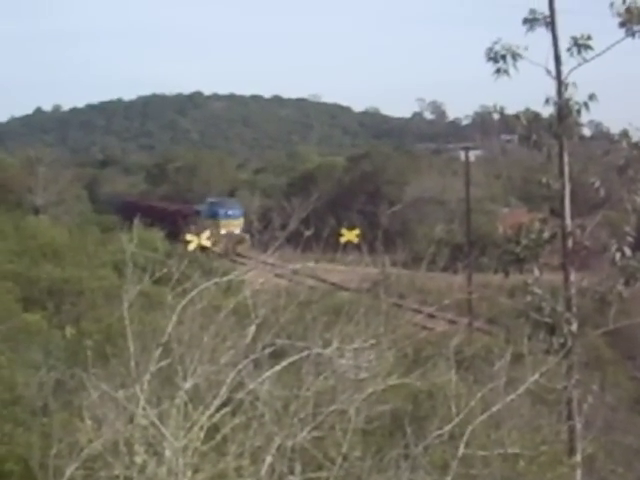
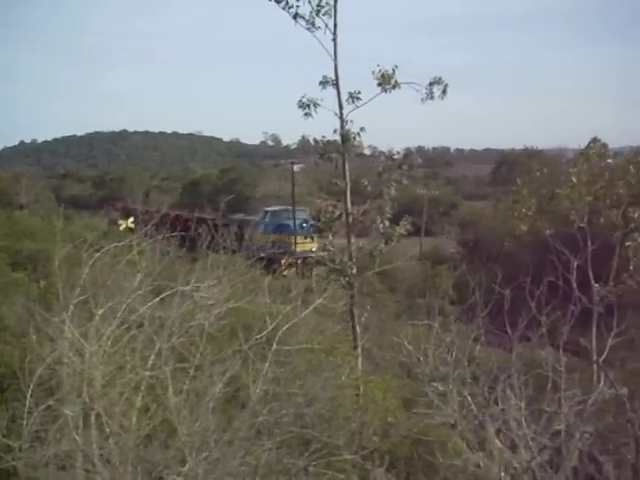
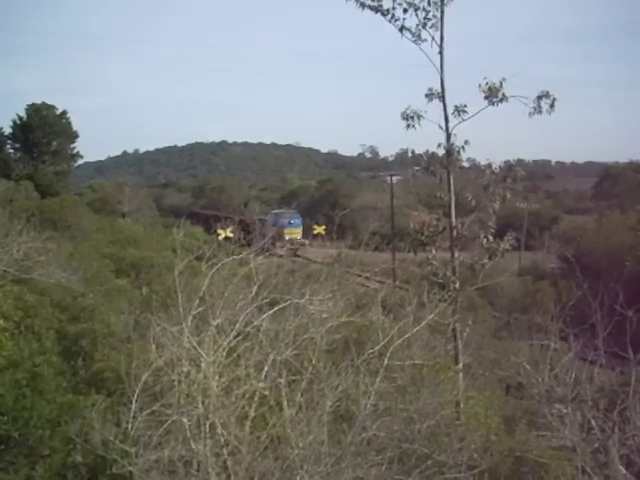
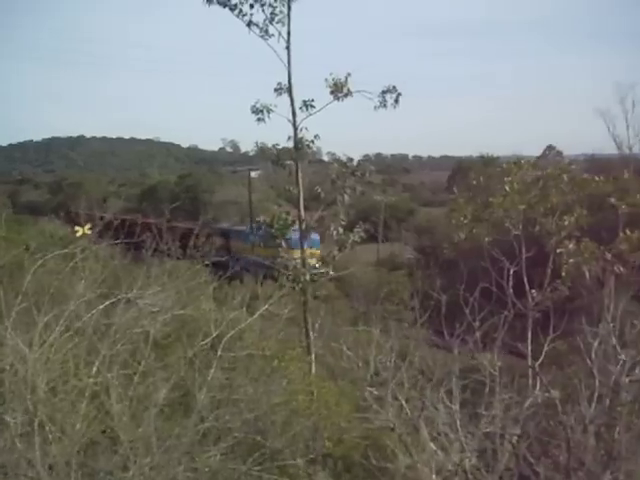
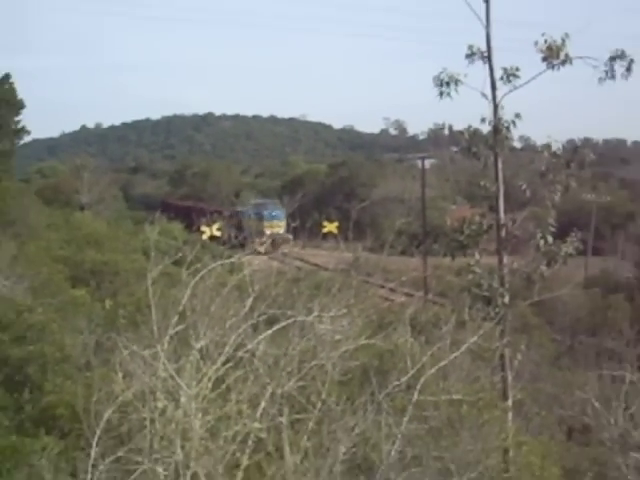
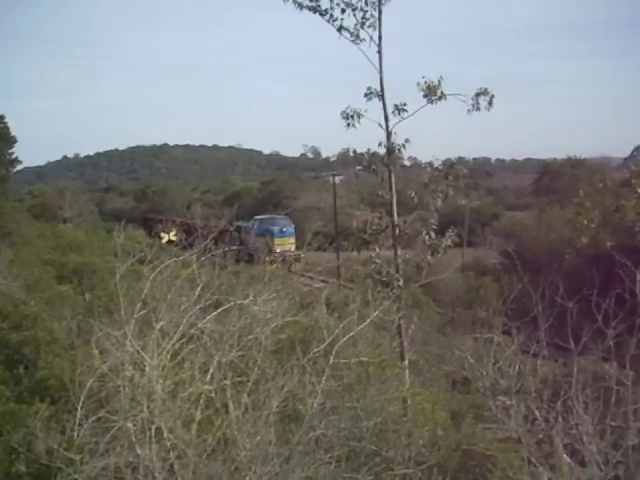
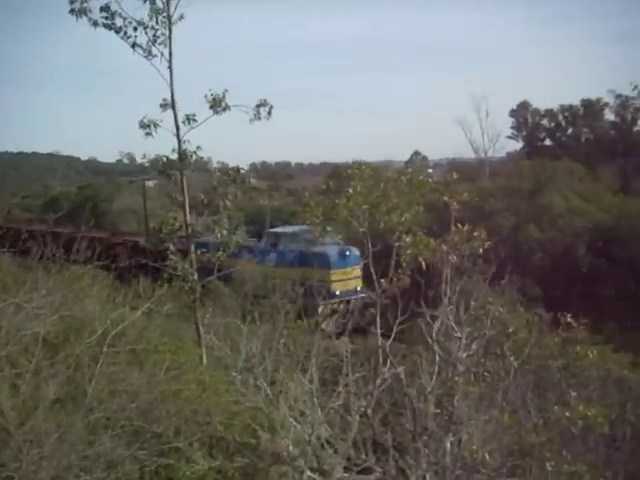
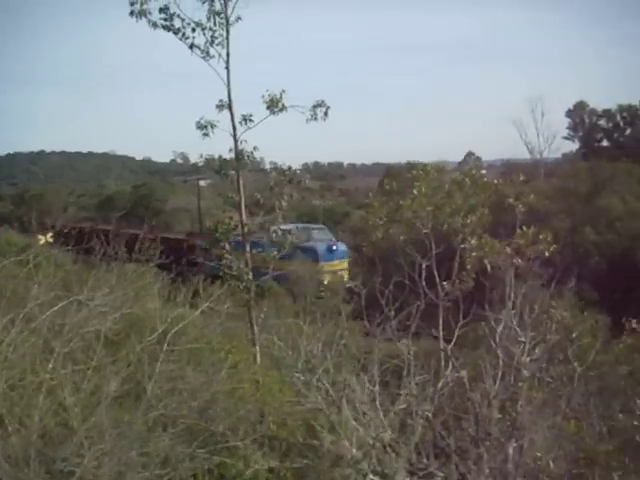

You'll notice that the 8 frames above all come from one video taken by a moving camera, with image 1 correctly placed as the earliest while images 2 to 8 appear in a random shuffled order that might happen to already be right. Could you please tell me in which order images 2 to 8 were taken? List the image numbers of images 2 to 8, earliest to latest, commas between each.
5, 3, 6, 2, 4, 8, 7
